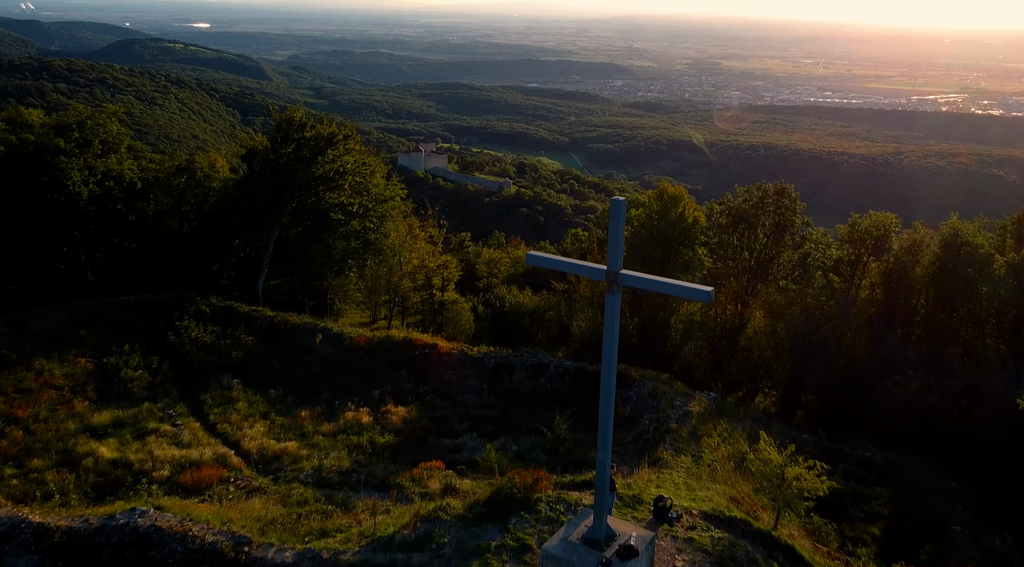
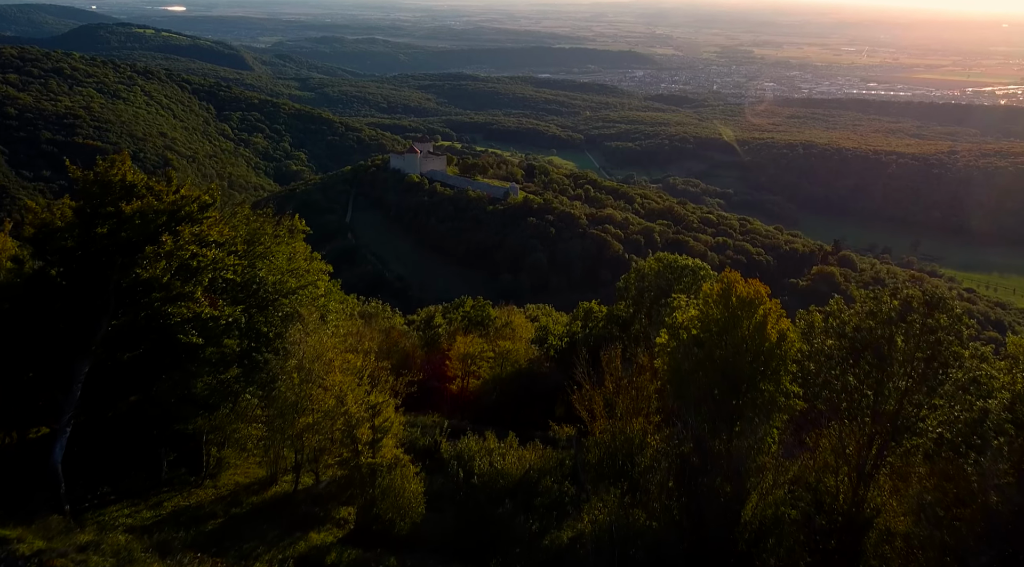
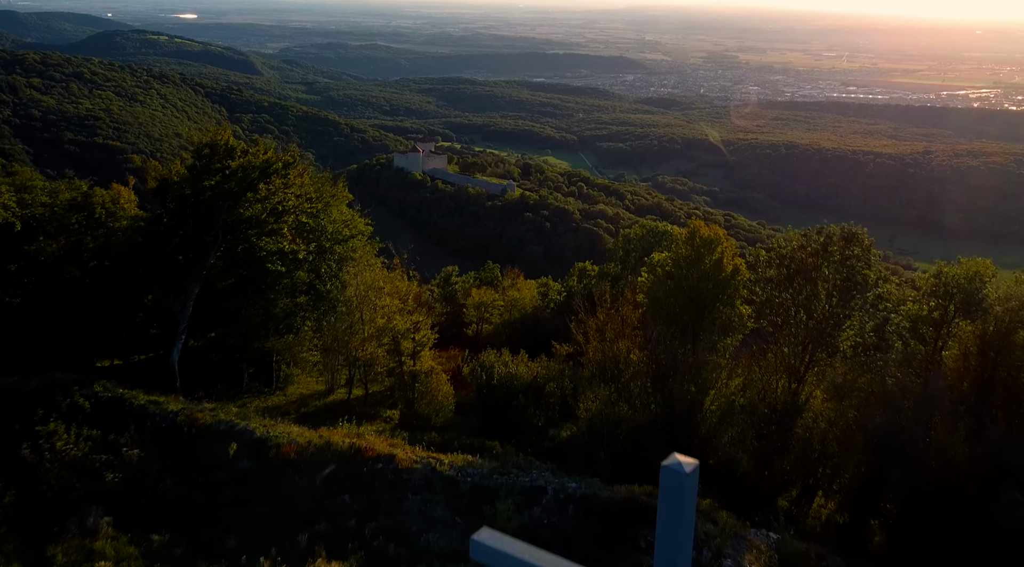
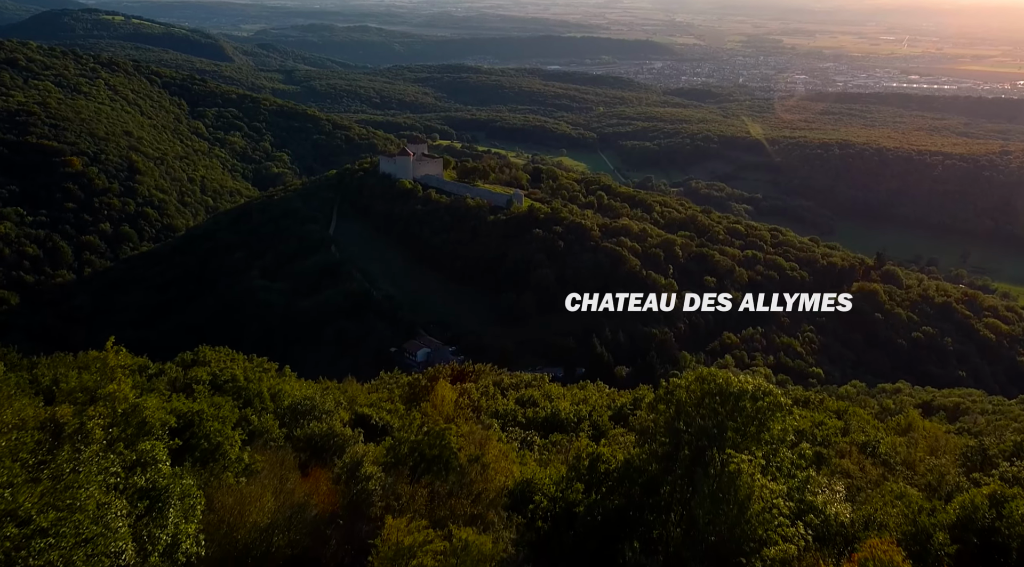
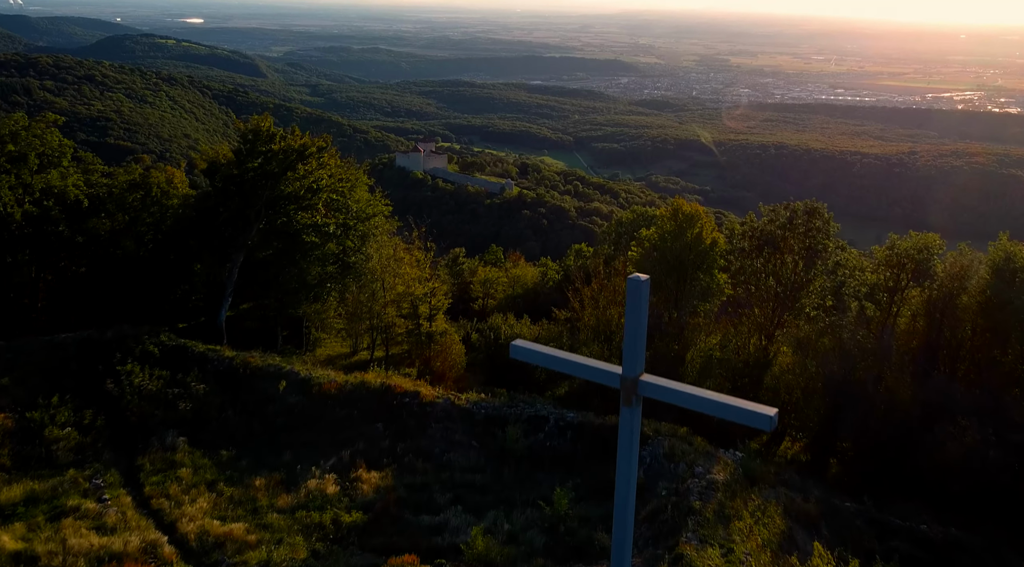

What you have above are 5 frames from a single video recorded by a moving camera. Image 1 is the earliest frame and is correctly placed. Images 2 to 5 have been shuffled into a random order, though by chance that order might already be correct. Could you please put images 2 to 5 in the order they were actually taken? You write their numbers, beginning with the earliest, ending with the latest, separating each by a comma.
5, 3, 2, 4
